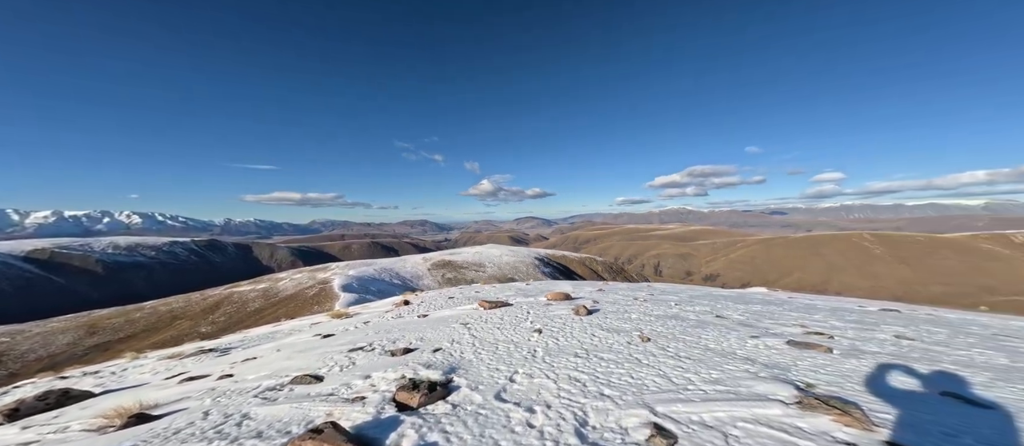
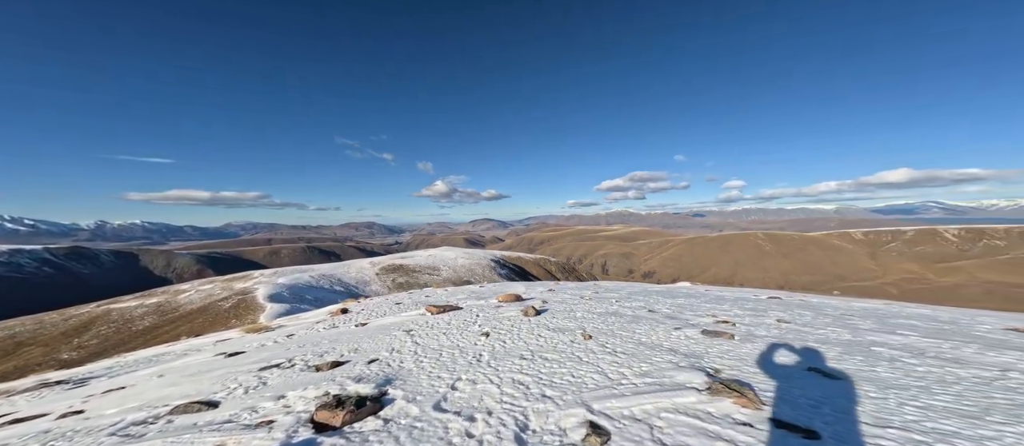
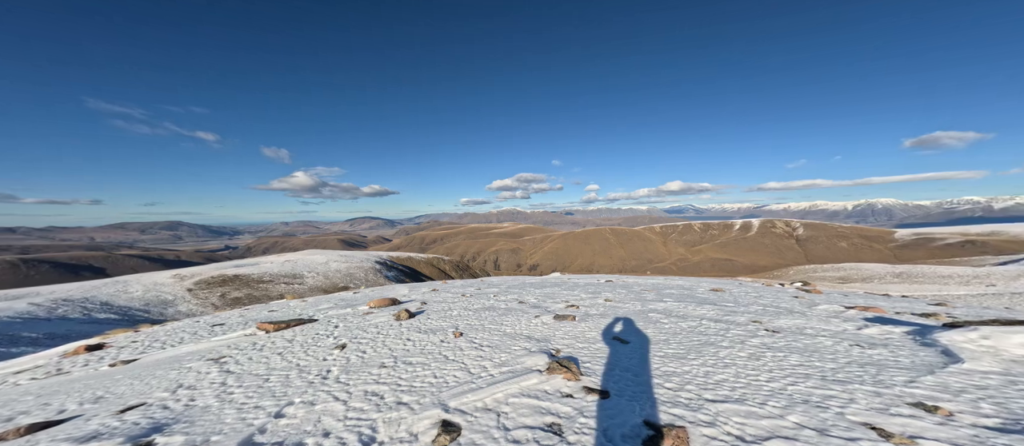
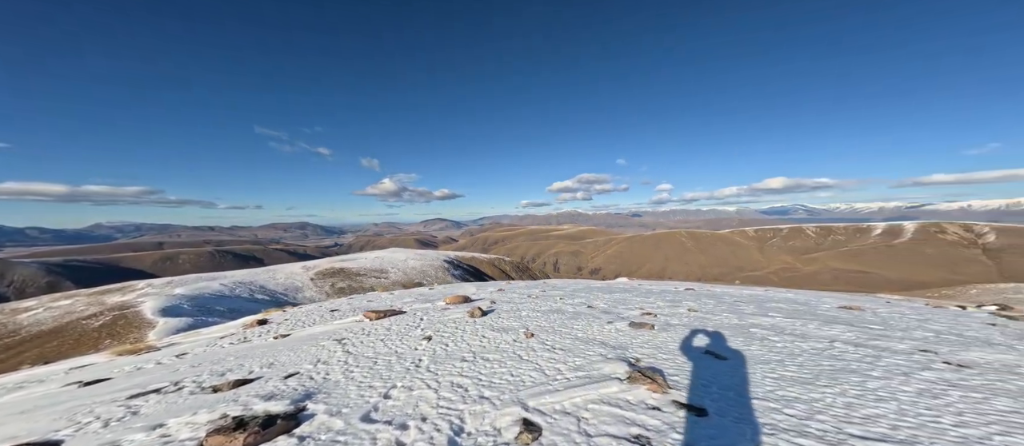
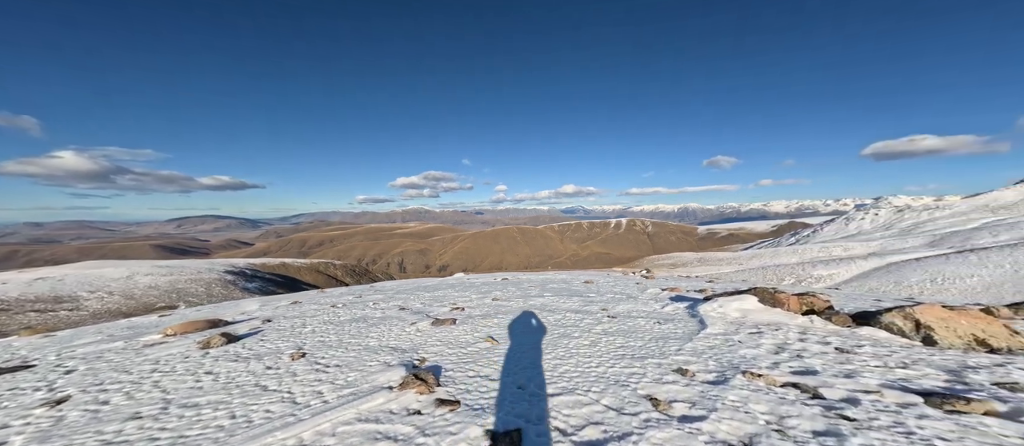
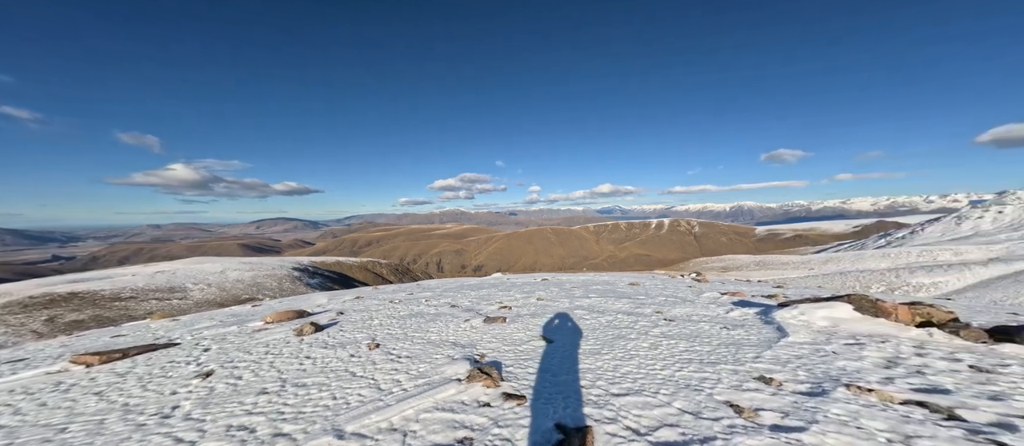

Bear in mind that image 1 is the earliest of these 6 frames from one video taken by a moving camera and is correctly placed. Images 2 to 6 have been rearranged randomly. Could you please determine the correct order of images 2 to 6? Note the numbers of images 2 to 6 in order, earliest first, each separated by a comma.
2, 4, 3, 6, 5
